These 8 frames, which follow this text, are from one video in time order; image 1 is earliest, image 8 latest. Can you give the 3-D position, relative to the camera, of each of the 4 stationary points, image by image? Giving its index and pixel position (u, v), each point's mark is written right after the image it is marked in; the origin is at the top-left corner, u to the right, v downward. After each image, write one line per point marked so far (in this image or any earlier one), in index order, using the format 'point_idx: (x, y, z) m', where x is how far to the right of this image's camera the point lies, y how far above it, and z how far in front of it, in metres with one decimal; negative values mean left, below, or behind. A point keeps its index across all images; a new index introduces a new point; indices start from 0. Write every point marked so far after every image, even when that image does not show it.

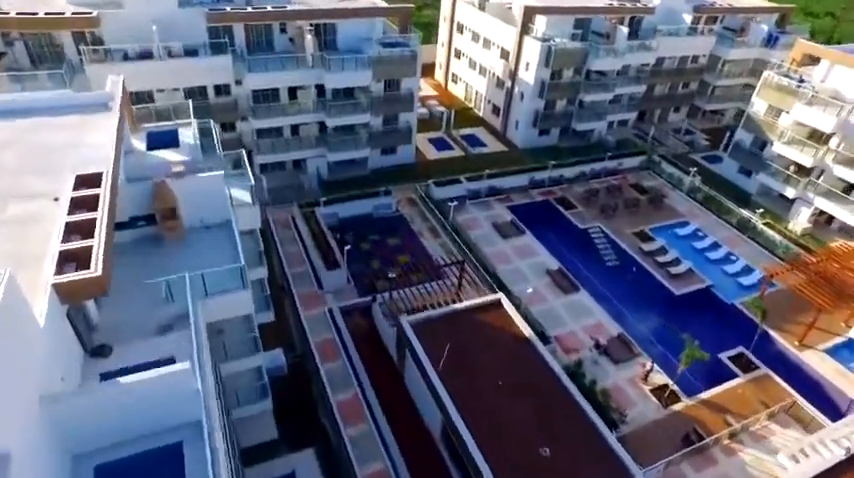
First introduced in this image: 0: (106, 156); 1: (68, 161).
0: (-11.8, +2.9, +18.7) m
1: (-13.1, +2.8, +18.5) m
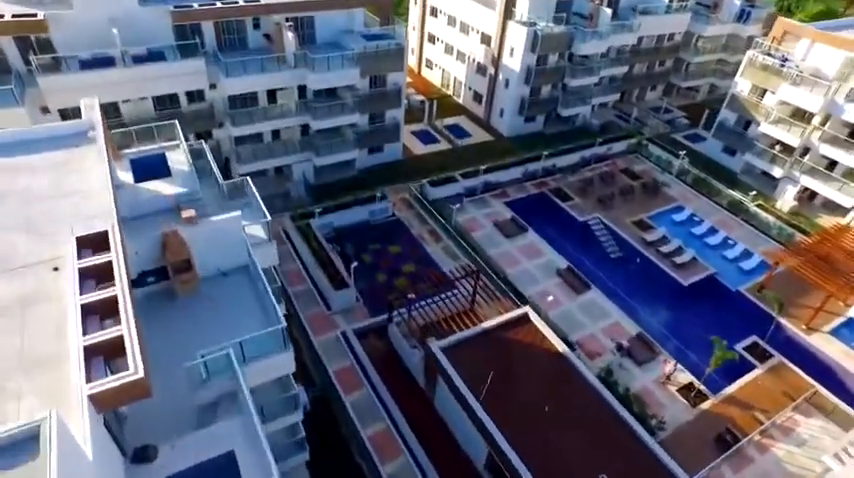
0: (-10.2, +0.9, +16.1) m
1: (-11.4, +0.7, +15.8) m
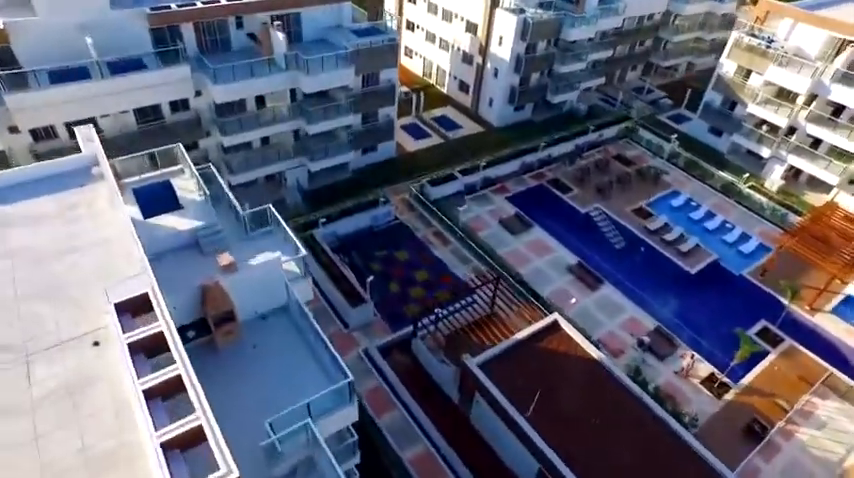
0: (-8.3, -0.7, +14.5) m
1: (-9.5, -1.0, +14.1) m
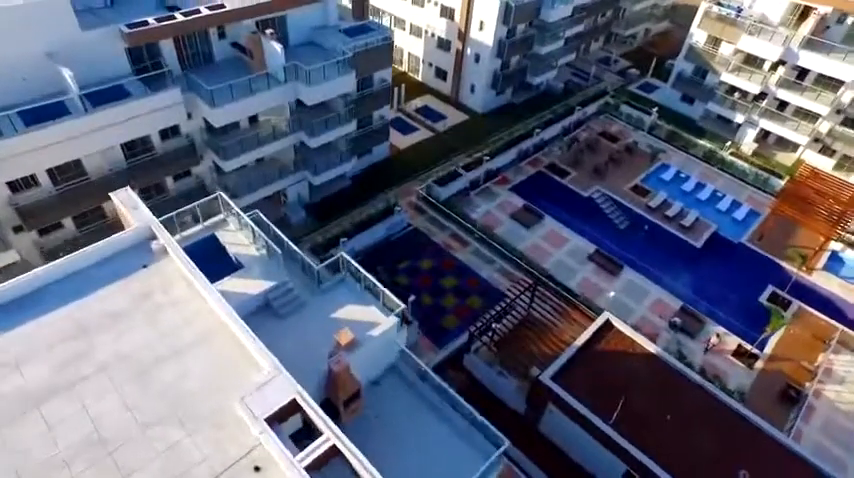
0: (-4.4, -3.1, +13.0) m
1: (-5.5, -3.6, +12.5) m
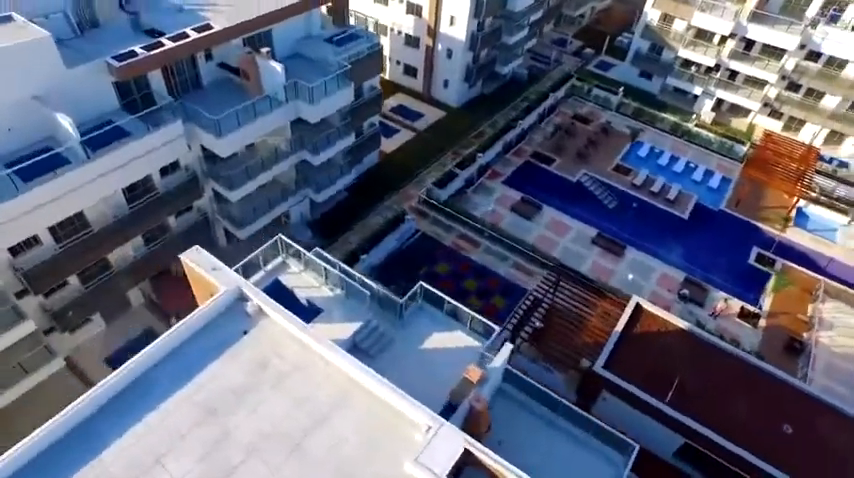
0: (-0.6, -4.4, +12.8) m
1: (-1.6, -5.0, +12.2) m
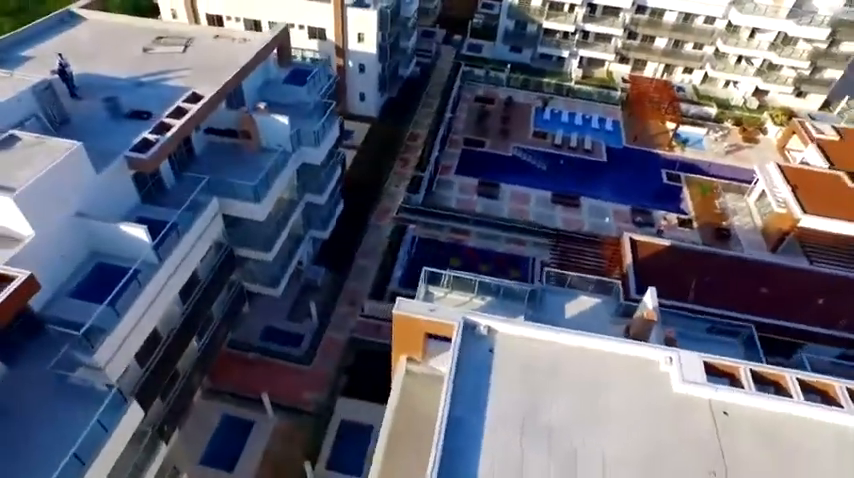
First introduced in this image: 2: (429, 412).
0: (+7.0, -3.9, +16.3) m
1: (+6.5, -4.8, +15.5) m
2: (+0.1, -5.9, +17.5) m
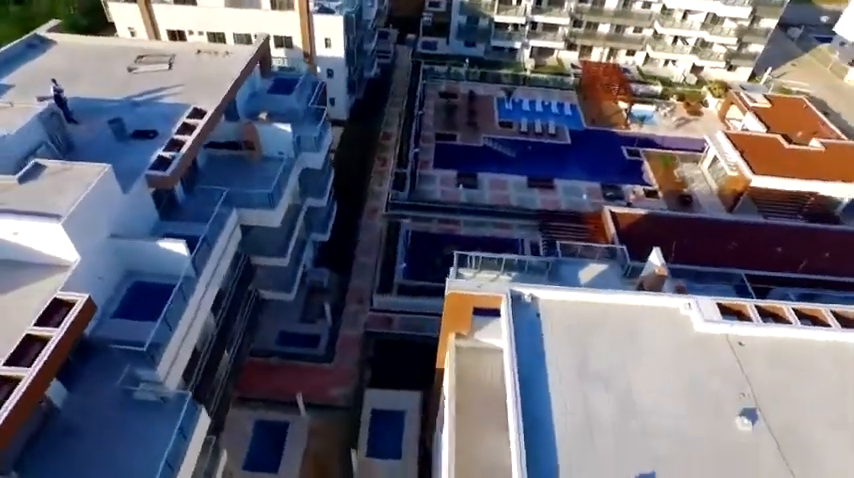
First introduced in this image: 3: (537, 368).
0: (+8.8, -2.6, +18.6) m
1: (+8.5, -3.5, +17.7) m
2: (+2.1, -5.3, +19.1) m
3: (+3.5, -4.3, +16.5) m
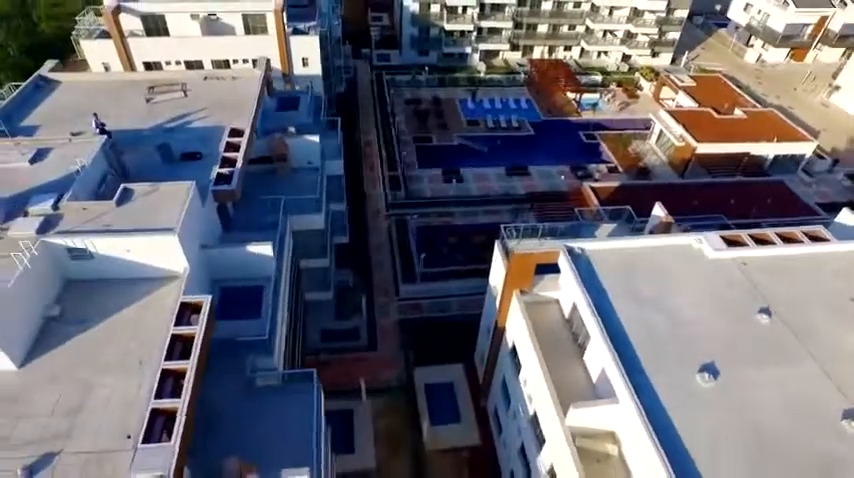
0: (+11.7, -0.3, +23.0) m
1: (+11.6, -1.2, +22.1) m
2: (+5.4, -3.8, +22.7) m
3: (+7.0, -2.6, +20.3) m
